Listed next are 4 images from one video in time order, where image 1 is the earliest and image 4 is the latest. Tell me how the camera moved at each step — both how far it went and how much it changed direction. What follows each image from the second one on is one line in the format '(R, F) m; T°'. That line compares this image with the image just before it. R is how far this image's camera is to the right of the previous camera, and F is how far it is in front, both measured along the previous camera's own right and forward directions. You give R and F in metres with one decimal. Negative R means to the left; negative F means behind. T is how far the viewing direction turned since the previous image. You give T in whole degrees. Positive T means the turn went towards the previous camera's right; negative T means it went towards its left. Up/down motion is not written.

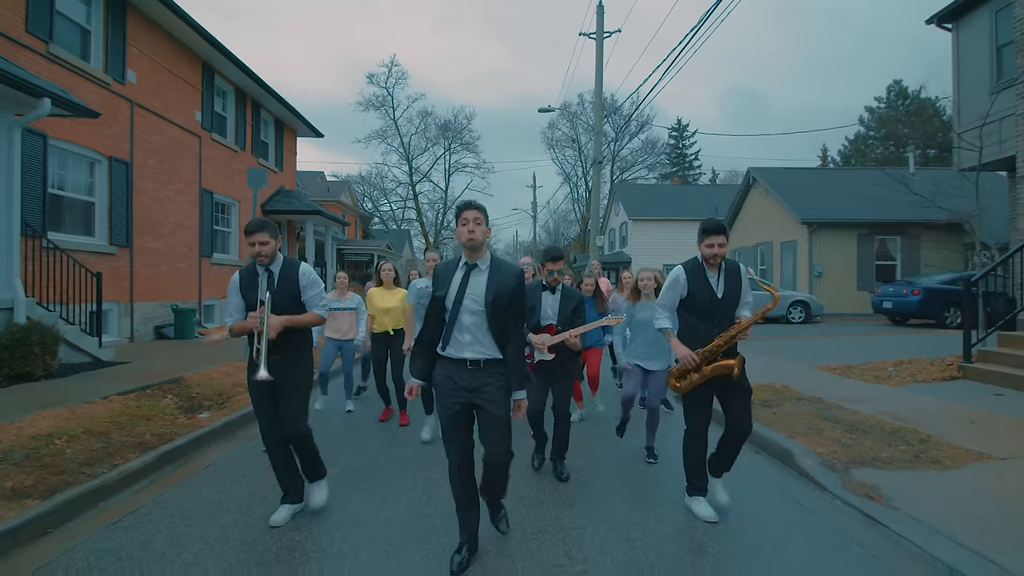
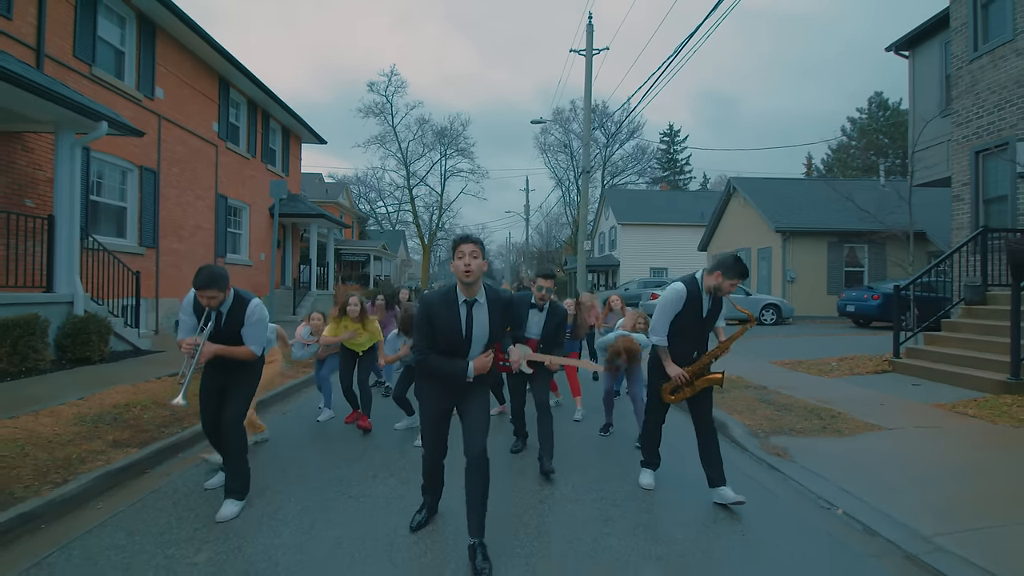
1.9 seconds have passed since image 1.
(0.0, -1.3) m; +1°
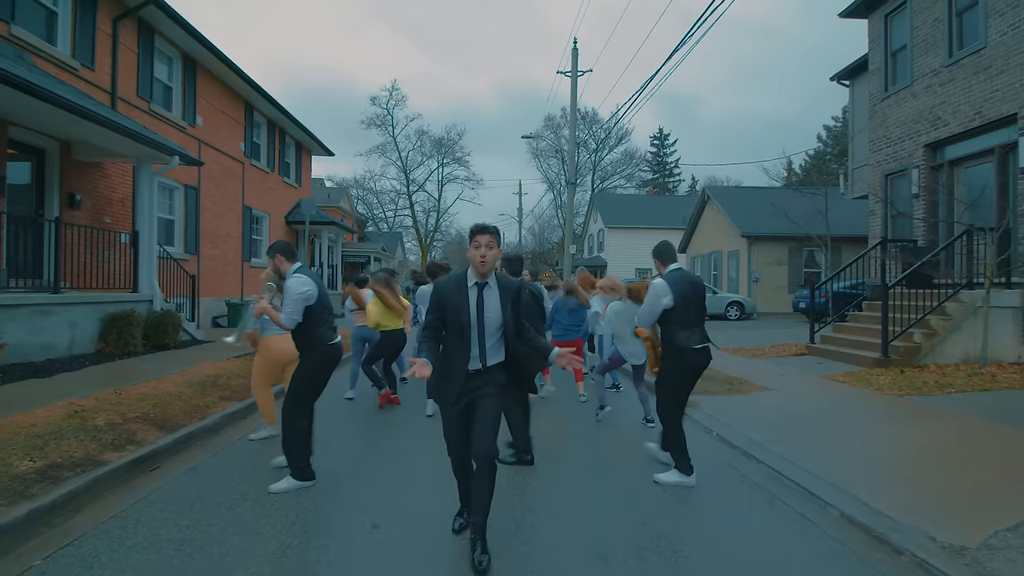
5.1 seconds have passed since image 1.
(+0.1, -2.4) m; 0°
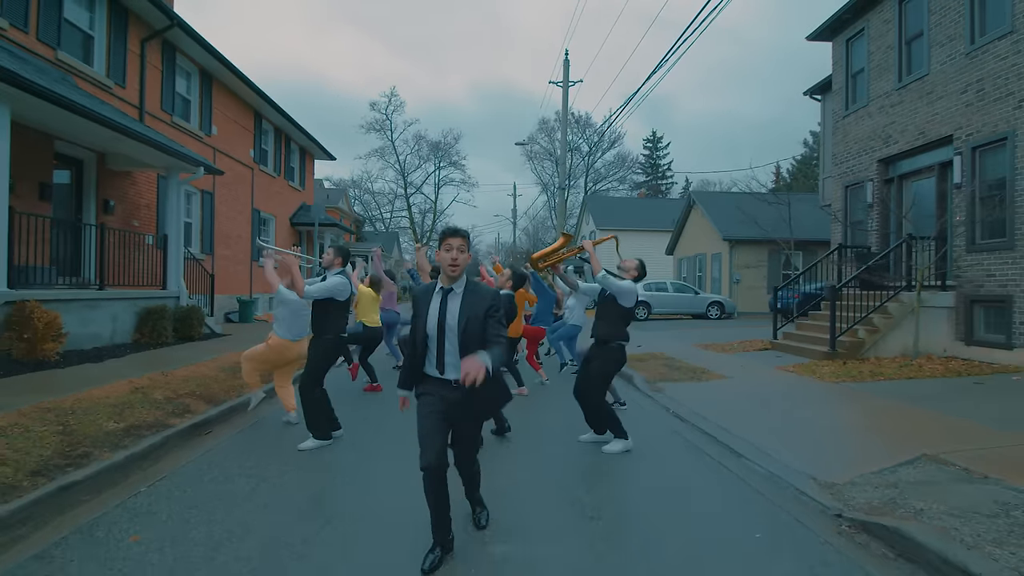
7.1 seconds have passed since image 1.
(+0.1, -1.3) m; 0°
